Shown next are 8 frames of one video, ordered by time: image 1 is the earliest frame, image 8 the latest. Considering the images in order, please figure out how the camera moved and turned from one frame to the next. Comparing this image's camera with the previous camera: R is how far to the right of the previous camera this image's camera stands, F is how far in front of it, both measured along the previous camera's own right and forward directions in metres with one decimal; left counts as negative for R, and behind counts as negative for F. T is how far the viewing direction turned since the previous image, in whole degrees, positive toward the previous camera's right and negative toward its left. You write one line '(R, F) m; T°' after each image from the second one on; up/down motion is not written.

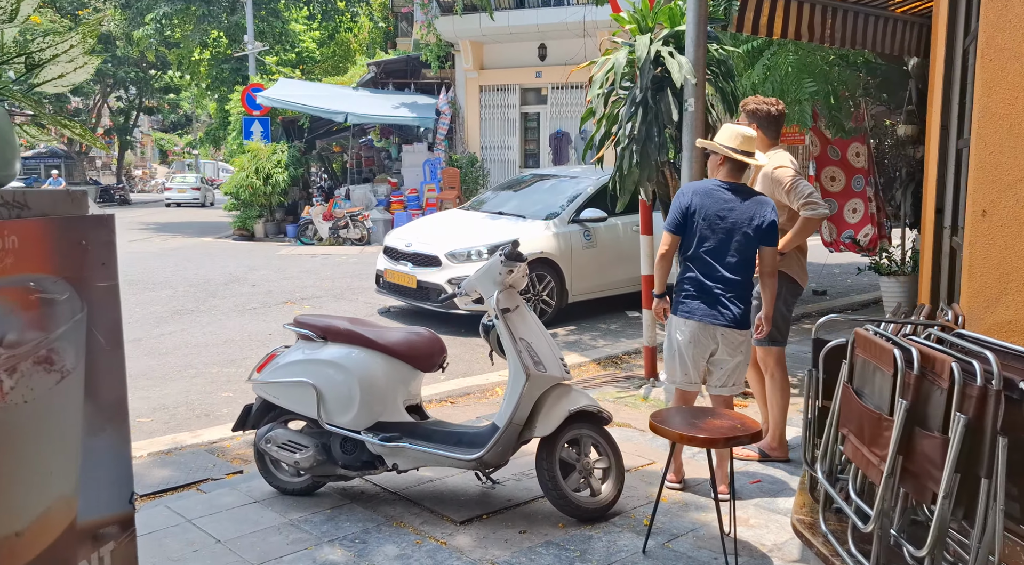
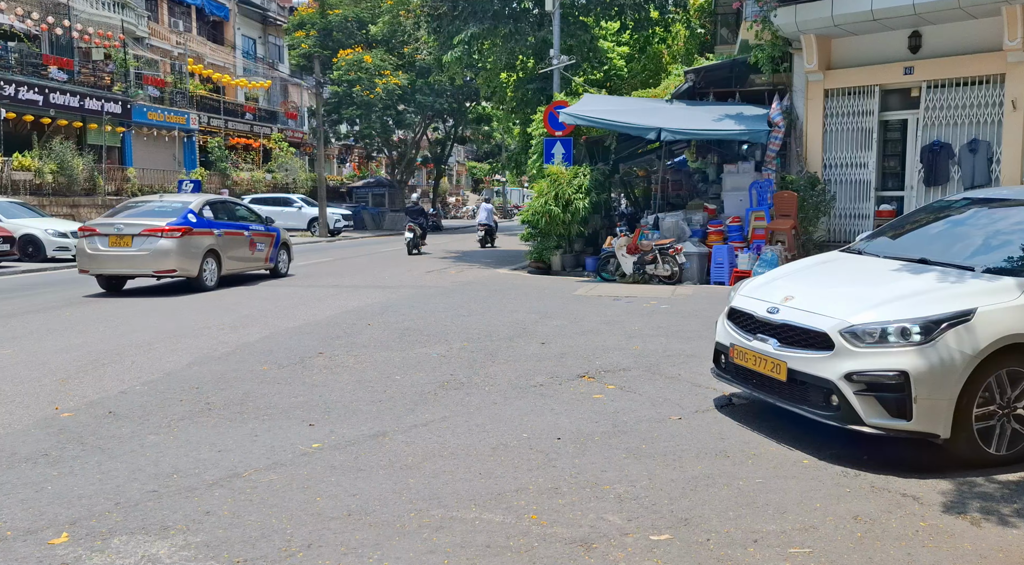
(-0.7, +2.6) m; -20°
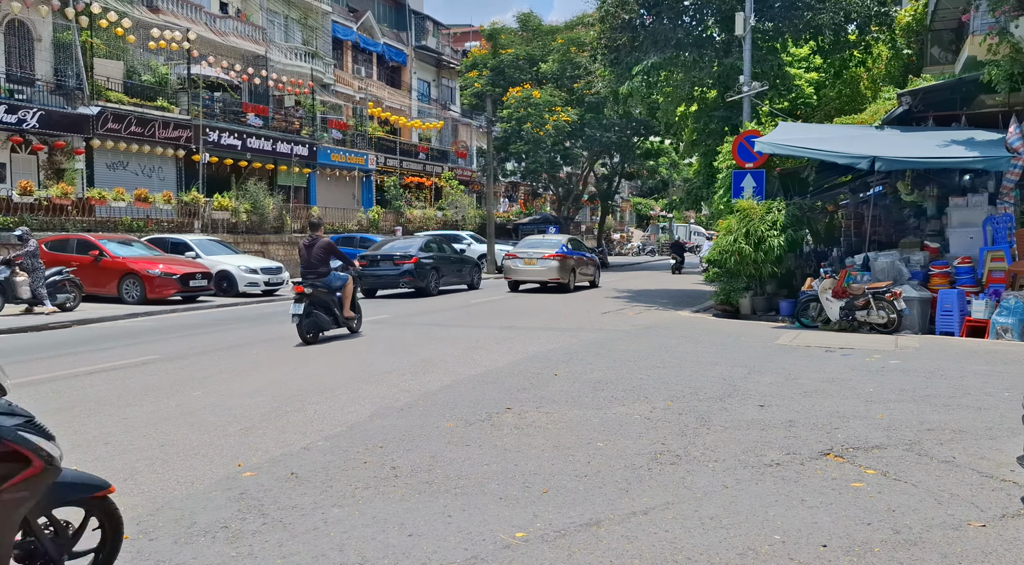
(-0.4, +0.8) m; -11°
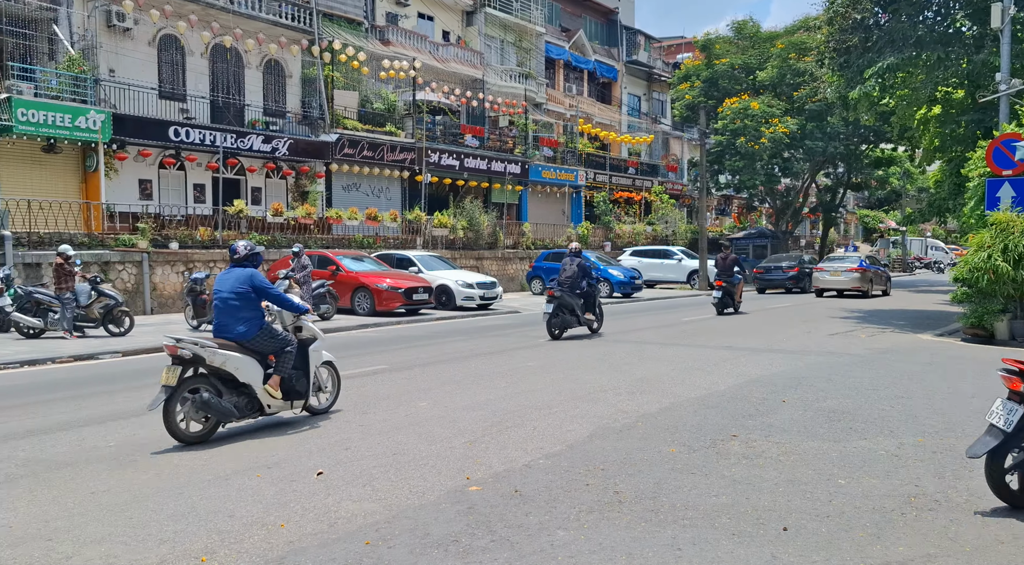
(-0.1, +0.1) m; -14°
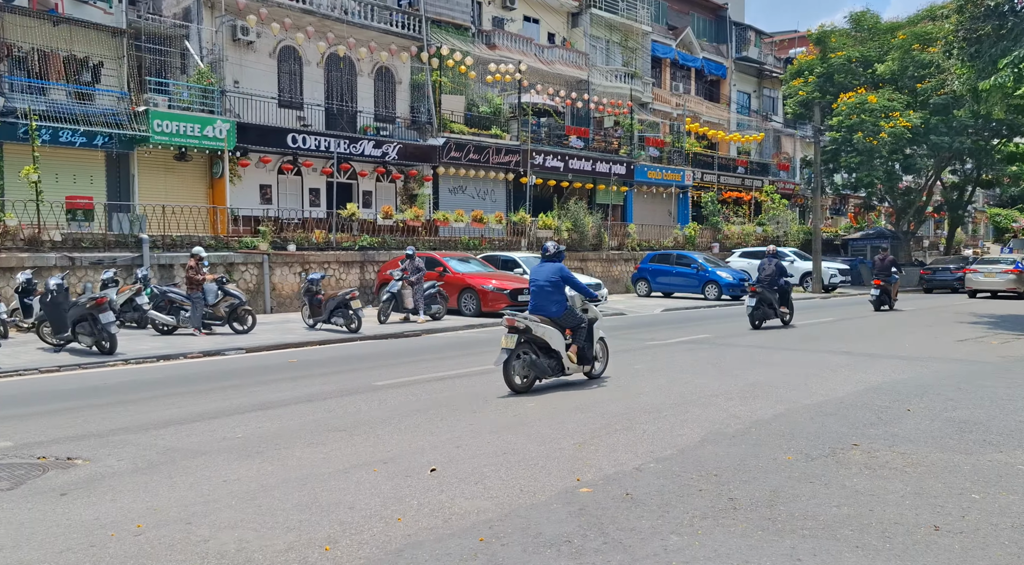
(0.0, 0.0) m; -7°
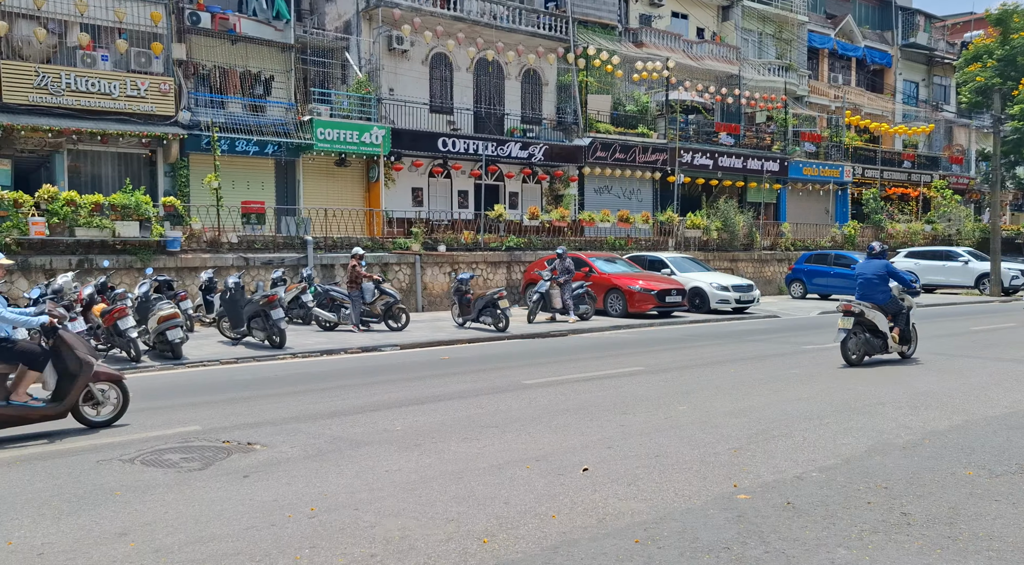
(-0.1, 0.0) m; -10°
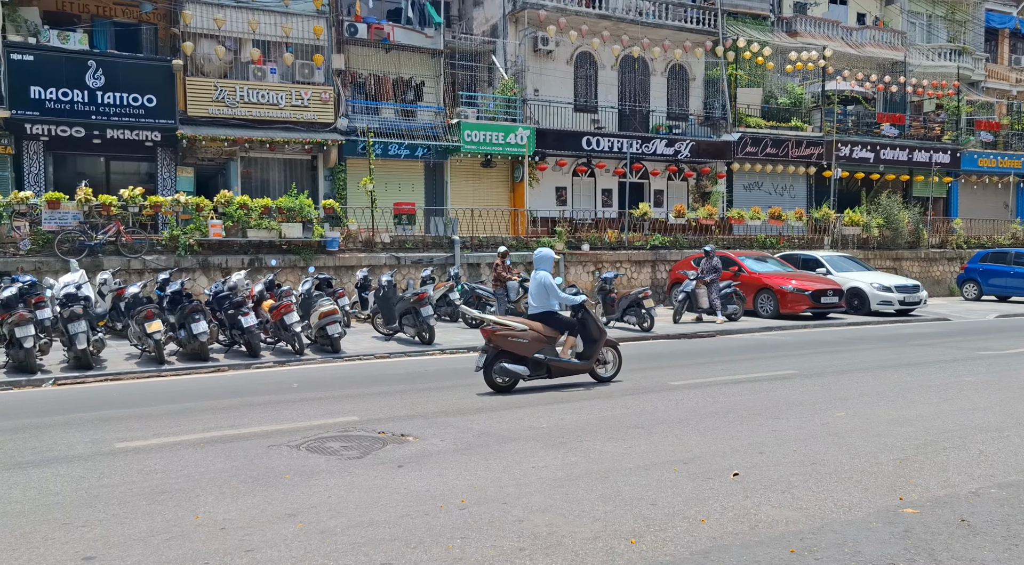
(0.0, 0.0) m; -10°
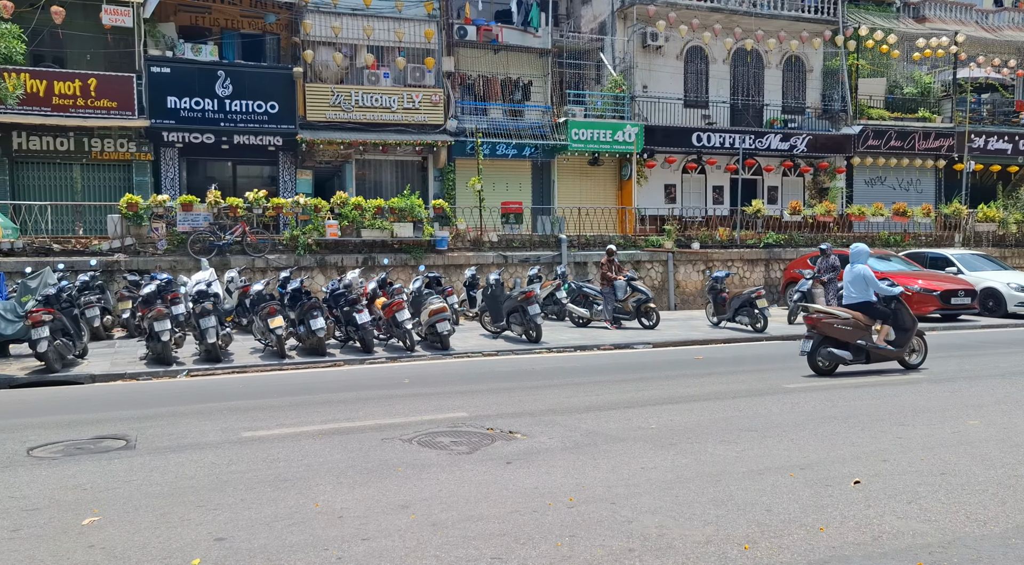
(0.0, 0.0) m; -7°
